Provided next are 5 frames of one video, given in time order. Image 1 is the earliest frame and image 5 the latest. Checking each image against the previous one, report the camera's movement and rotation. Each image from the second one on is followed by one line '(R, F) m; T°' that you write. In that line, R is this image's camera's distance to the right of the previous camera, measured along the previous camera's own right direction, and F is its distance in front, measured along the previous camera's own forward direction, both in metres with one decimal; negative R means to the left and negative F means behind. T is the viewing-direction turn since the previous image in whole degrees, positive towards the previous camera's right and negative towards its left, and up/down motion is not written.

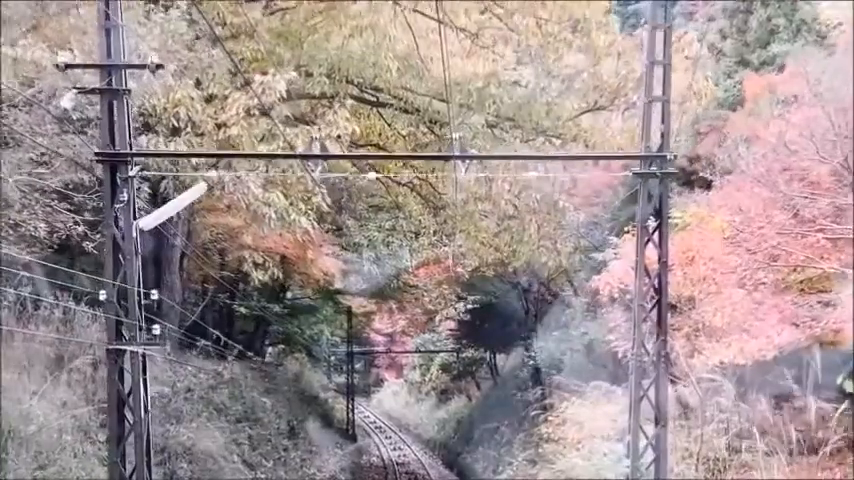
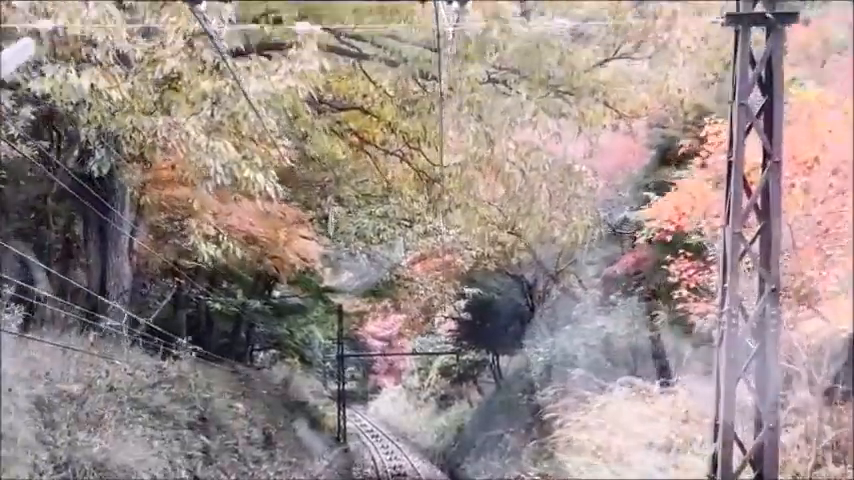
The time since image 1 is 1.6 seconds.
(0.0, +0.7) m; 0°
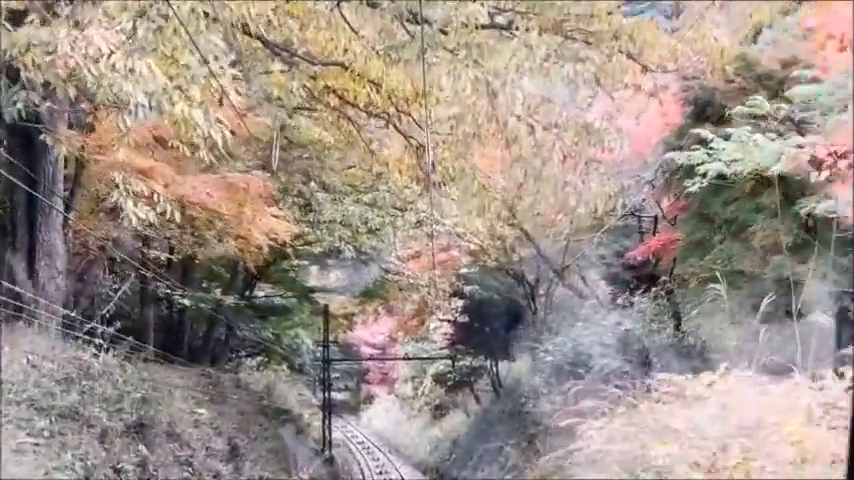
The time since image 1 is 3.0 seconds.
(0.0, +0.7) m; 0°
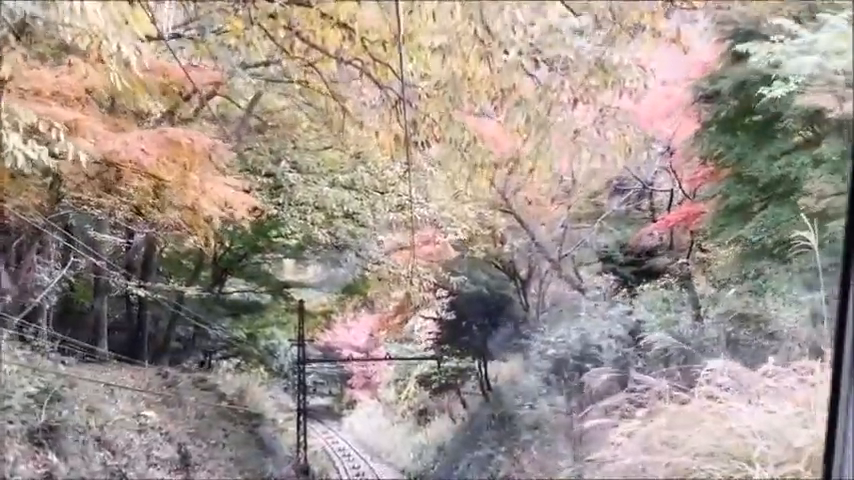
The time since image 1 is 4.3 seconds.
(0.0, +0.6) m; +1°
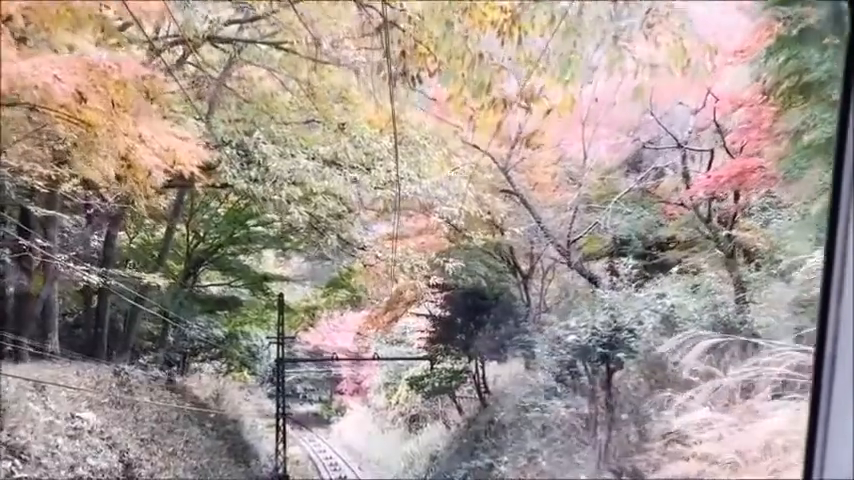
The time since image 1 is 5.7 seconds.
(0.0, +0.6) m; 0°
